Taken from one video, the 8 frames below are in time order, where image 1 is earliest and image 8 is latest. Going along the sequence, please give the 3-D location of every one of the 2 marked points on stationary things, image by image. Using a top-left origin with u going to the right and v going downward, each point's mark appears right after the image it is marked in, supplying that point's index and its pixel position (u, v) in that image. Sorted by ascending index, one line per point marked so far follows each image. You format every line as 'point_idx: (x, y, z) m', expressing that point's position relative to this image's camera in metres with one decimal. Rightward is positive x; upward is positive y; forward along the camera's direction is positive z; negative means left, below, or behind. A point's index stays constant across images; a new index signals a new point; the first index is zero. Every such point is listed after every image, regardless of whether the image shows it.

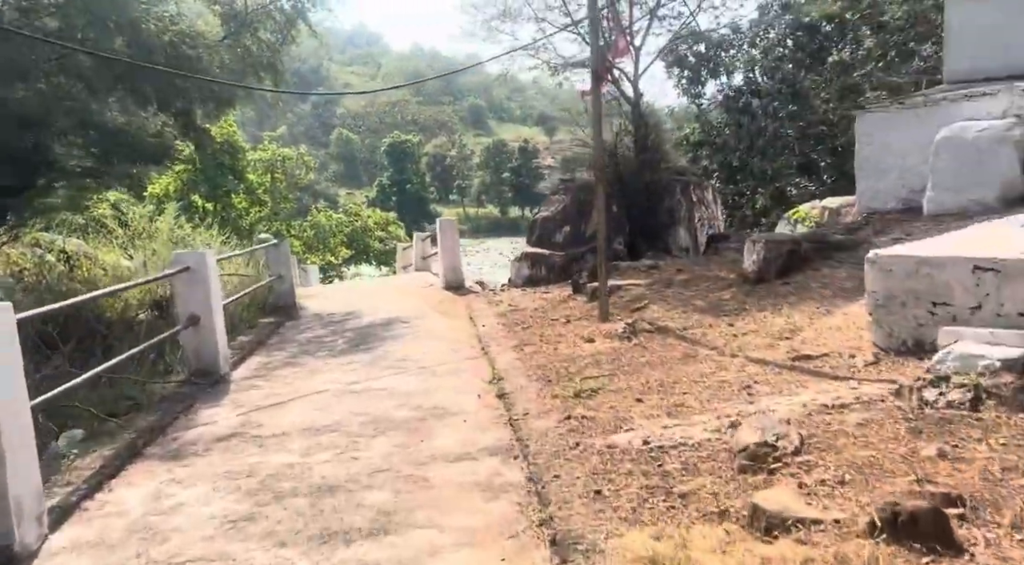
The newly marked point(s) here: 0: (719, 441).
0: (+0.9, -0.7, +3.2) m
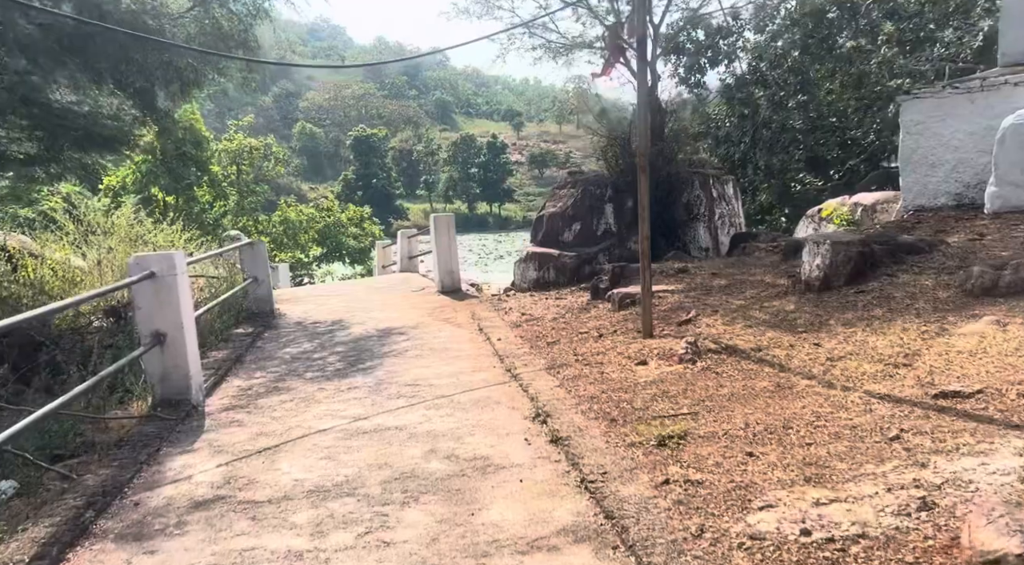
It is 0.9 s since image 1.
0: (+1.3, -0.8, +2.3) m
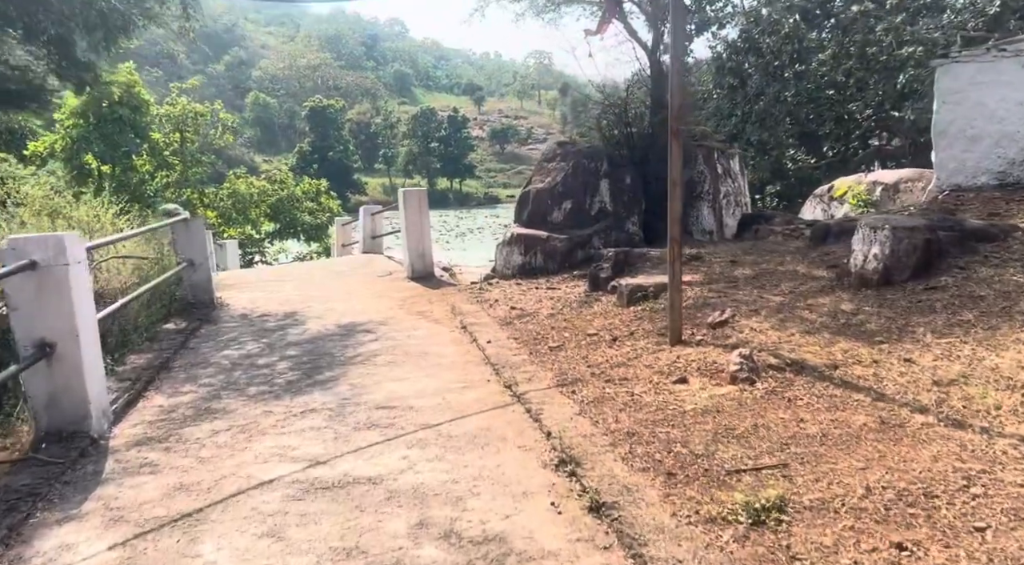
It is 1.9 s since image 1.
0: (+1.4, -0.8, +1.3) m
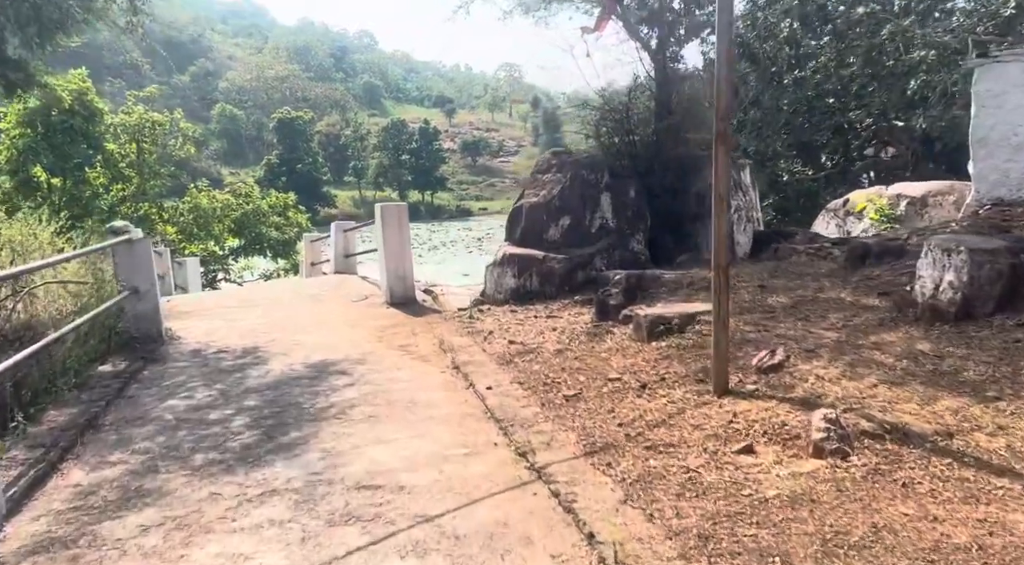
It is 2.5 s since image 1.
0: (+1.6, -1.0, +0.5) m
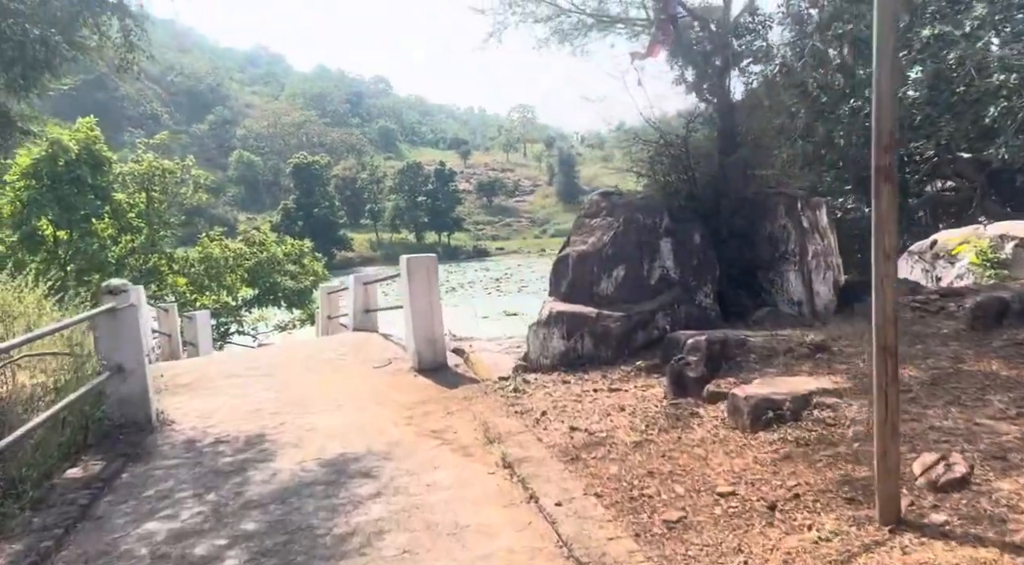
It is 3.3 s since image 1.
0: (+1.9, -1.1, -0.5) m
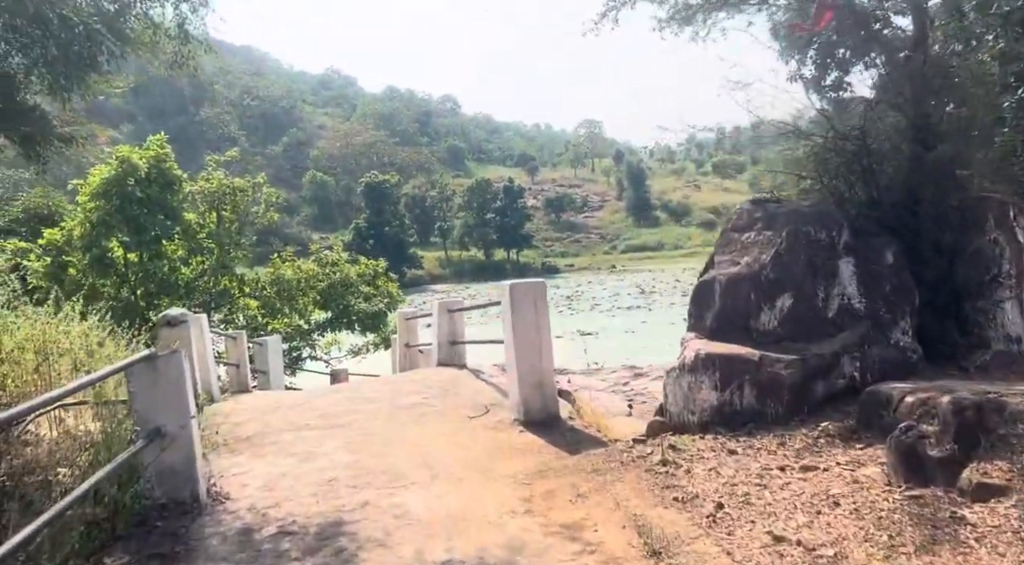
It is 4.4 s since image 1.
0: (+2.1, -1.2, -2.0) m
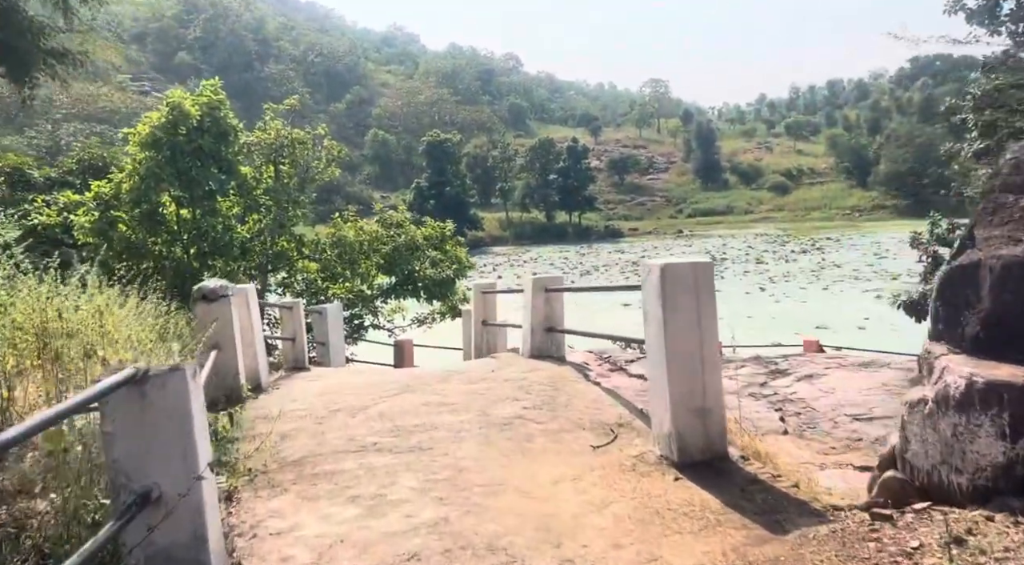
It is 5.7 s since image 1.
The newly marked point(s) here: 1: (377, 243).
0: (+2.3, -1.5, -3.6) m
1: (-2.9, +0.9, +16.0) m
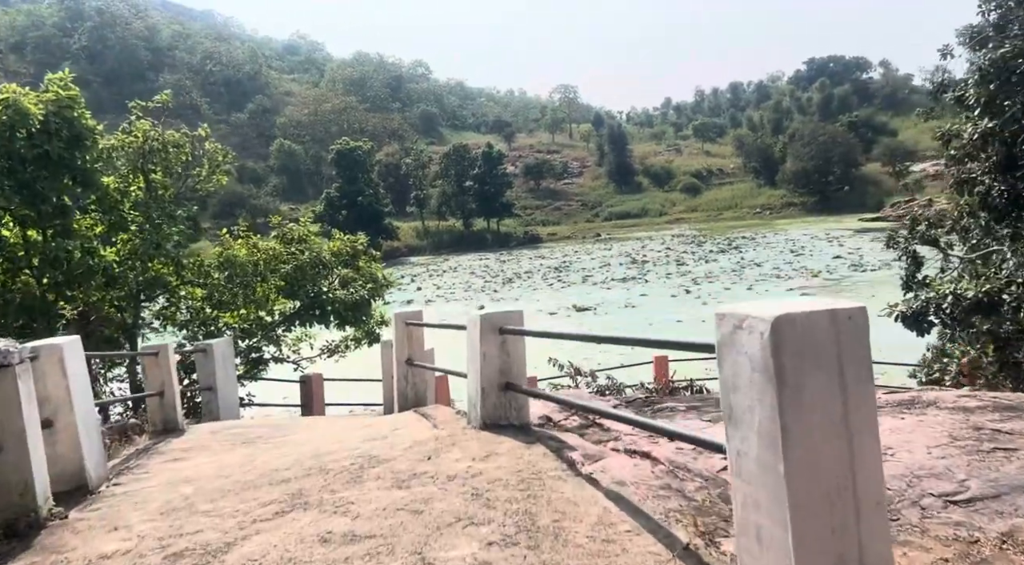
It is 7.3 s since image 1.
0: (+3.0, -1.5, -5.2) m
1: (-4.3, +0.4, +13.7) m
